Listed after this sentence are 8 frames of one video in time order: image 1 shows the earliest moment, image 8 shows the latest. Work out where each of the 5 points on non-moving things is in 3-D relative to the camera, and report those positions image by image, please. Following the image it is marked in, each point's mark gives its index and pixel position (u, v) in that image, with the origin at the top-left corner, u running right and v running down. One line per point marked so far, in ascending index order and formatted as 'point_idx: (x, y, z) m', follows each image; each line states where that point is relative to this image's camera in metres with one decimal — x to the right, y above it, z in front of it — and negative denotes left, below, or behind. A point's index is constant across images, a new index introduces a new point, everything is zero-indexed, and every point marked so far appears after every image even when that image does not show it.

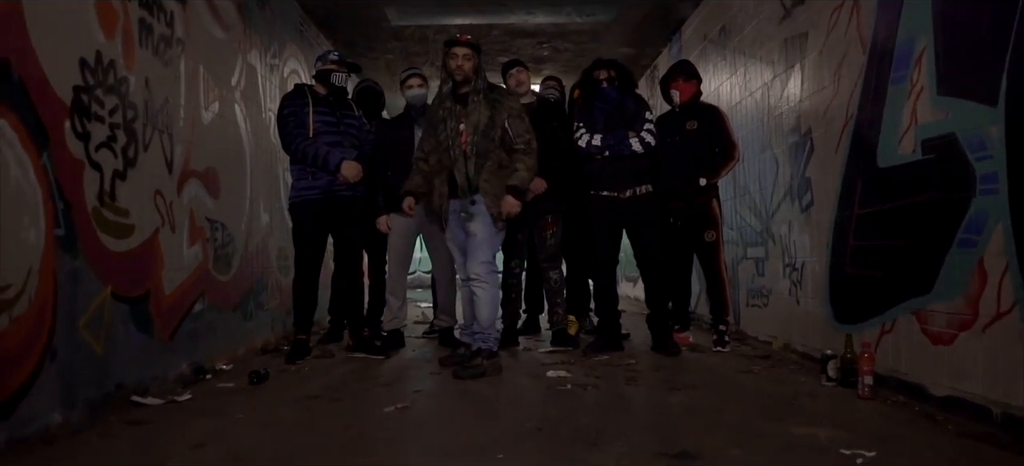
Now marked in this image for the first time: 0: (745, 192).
0: (+1.7, +0.3, +5.8) m
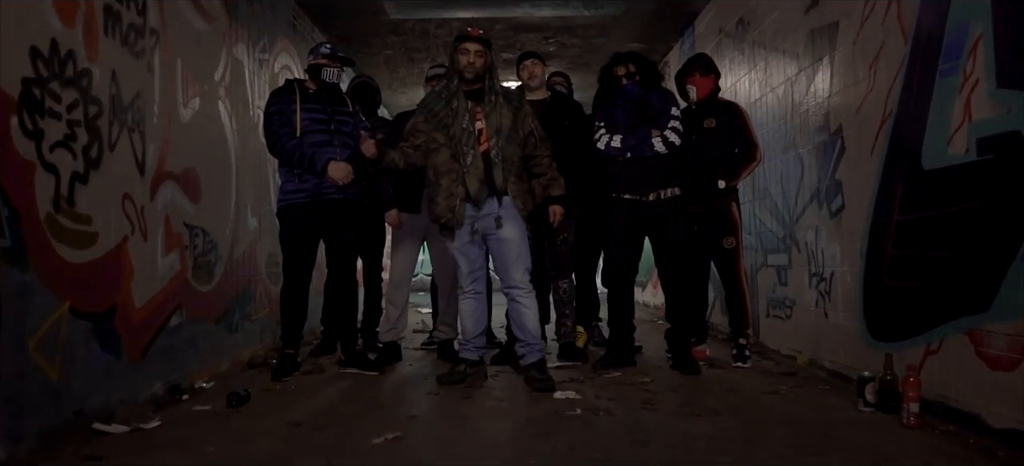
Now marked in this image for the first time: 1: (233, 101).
0: (+1.7, +0.3, +5.4) m
1: (-1.7, +0.8, +5.0) m
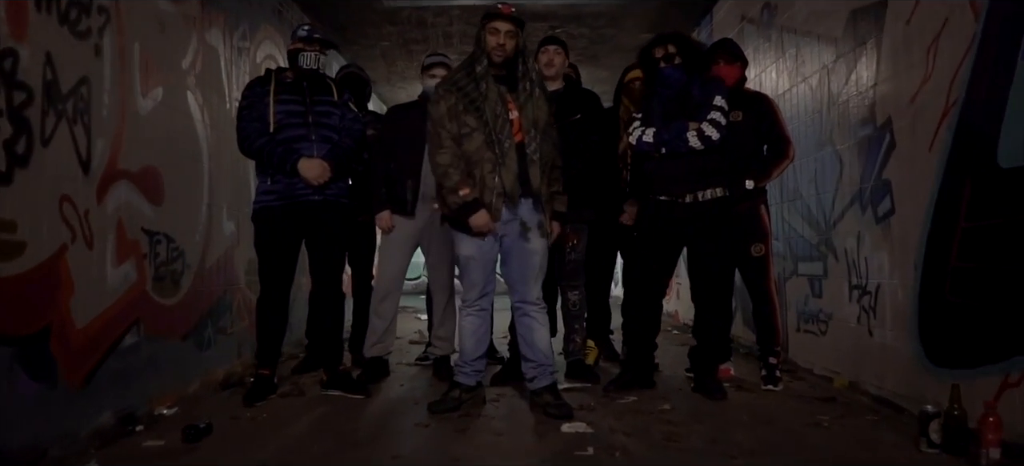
0: (+1.7, +0.2, +4.9) m
1: (-1.7, +0.8, +4.6) m
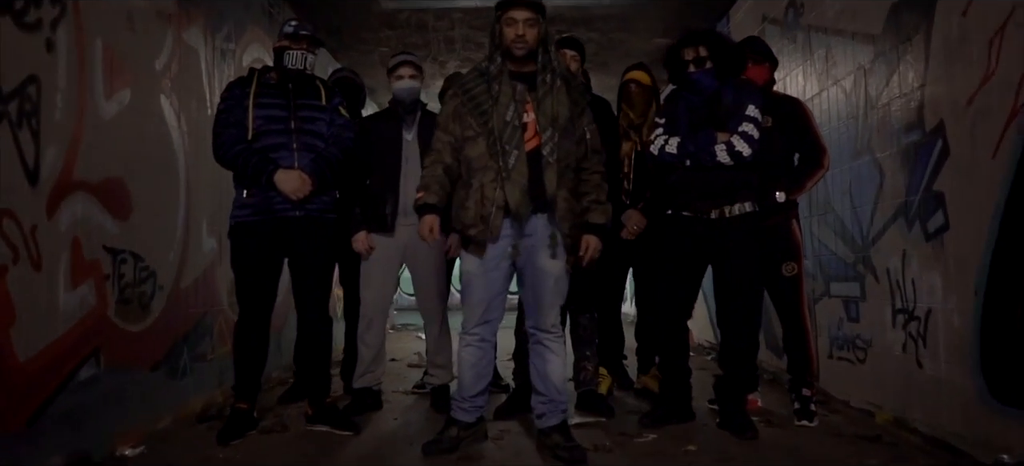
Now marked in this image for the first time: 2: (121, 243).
0: (+1.7, +0.1, +4.5) m
1: (-1.7, +0.7, +4.2) m
2: (-1.7, 0.0, +3.5) m
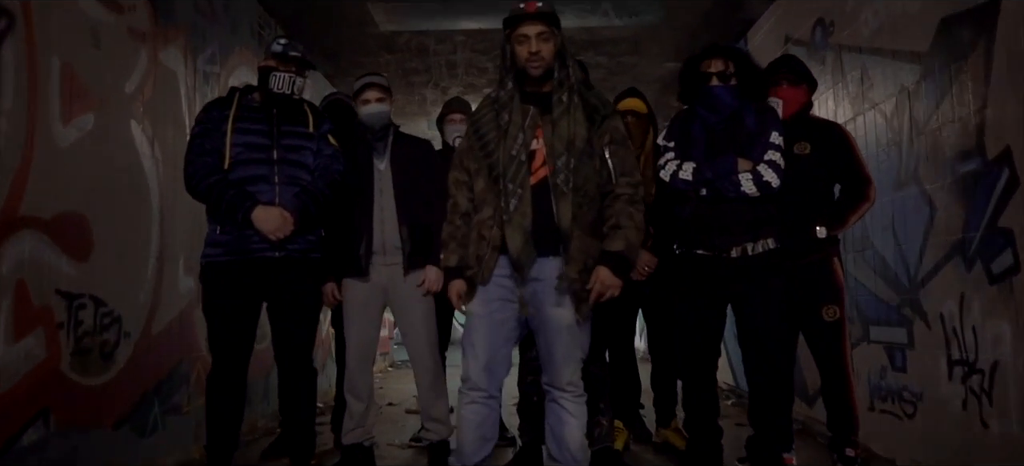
0: (+1.8, -0.1, +4.1) m
1: (-1.7, +0.5, +3.8) m
2: (-1.6, -0.2, +3.1) m
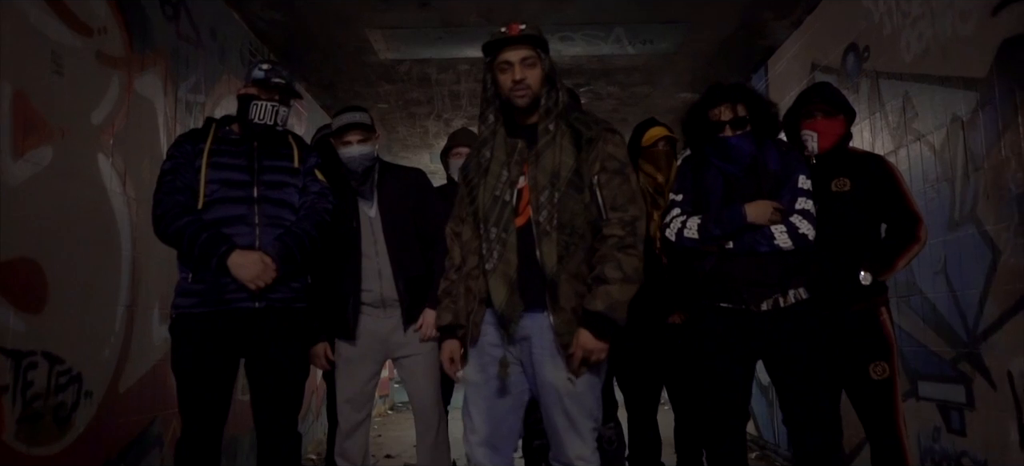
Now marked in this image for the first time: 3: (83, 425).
0: (+1.8, -0.3, +3.7) m
1: (-1.6, +0.3, +3.5) m
2: (-1.6, -0.4, +2.7) m
3: (-1.6, -0.7, +3.0) m
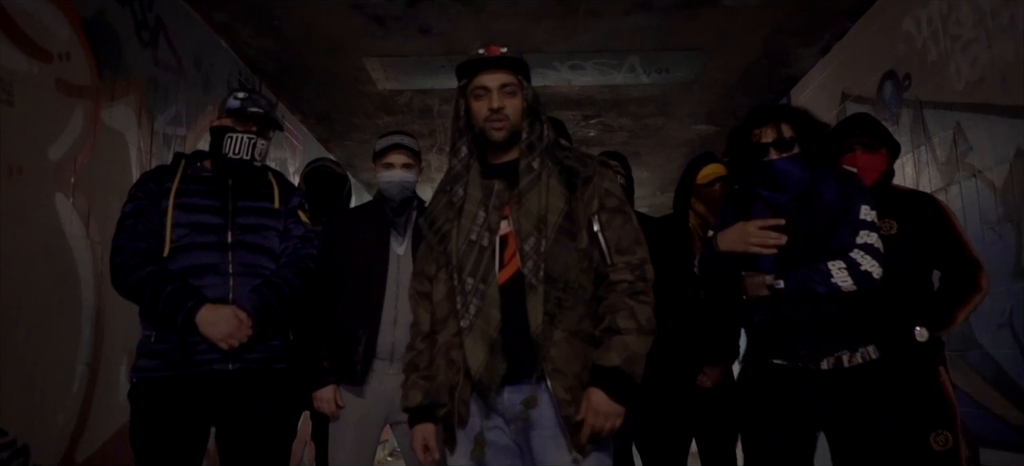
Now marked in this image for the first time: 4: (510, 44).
0: (+1.8, -0.4, +3.3) m
1: (-1.6, +0.1, +3.1) m
2: (-1.6, -0.5, +2.3) m
3: (-1.6, -0.9, +2.6) m
4: (0.0, +1.1, +4.6) m
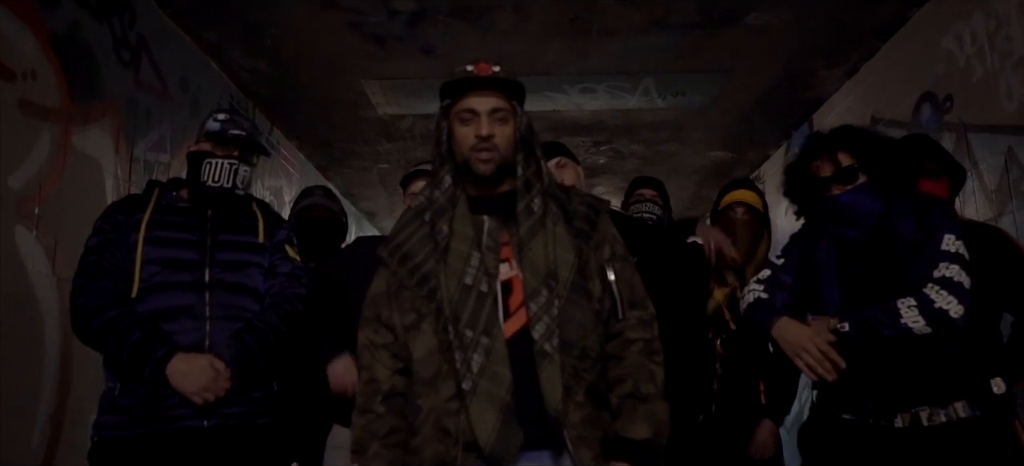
0: (+1.9, -0.6, +3.0) m
1: (-1.5, 0.0, +2.8) m
2: (-1.5, -0.6, +2.0) m
3: (-1.5, -1.0, +2.3) m
4: (0.0, +0.9, +4.4) m
